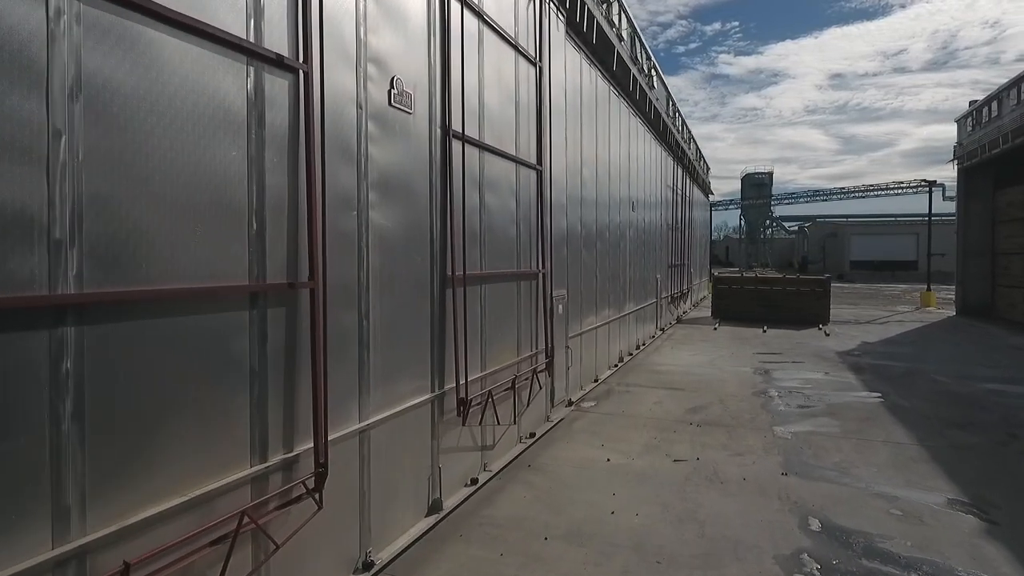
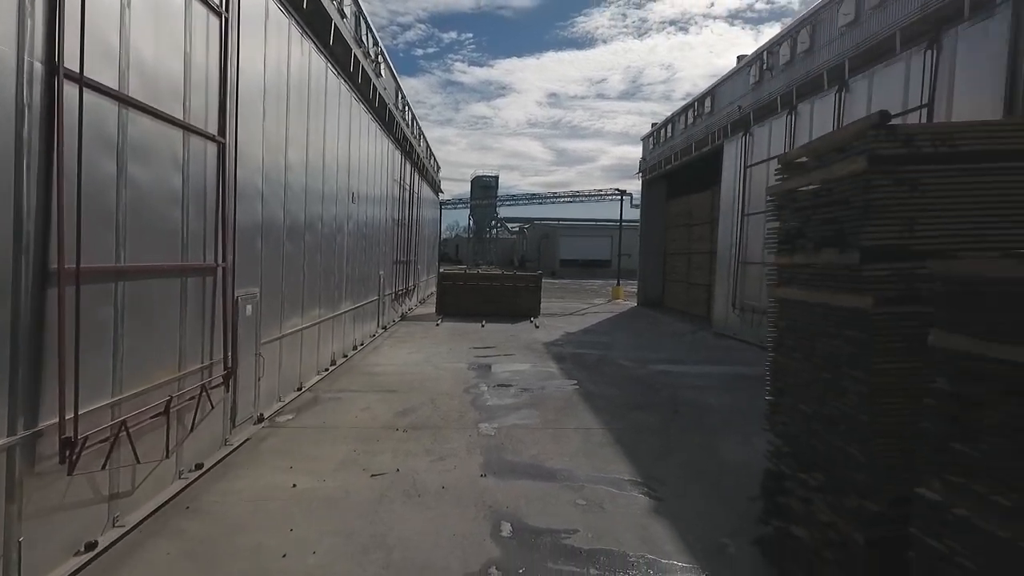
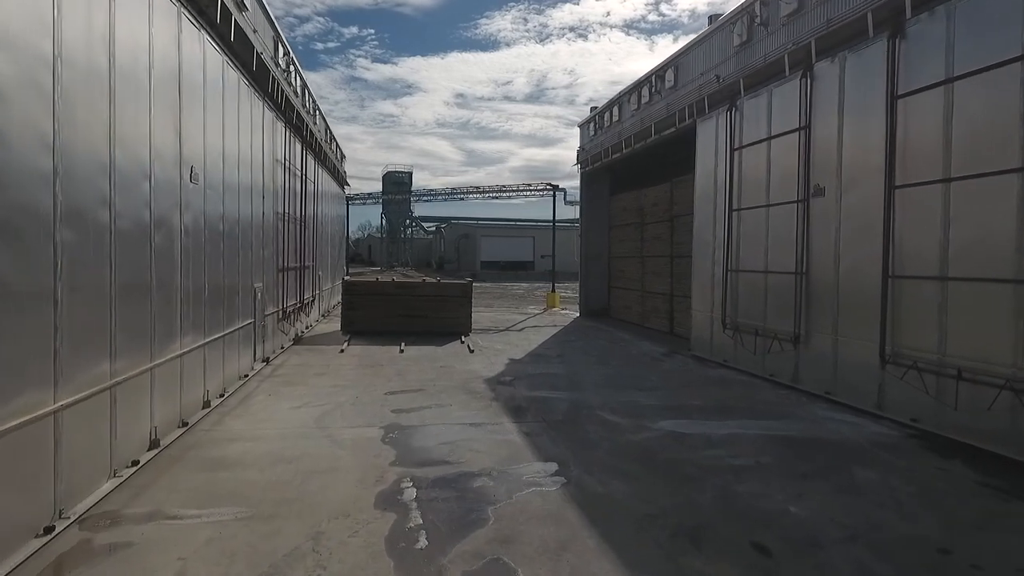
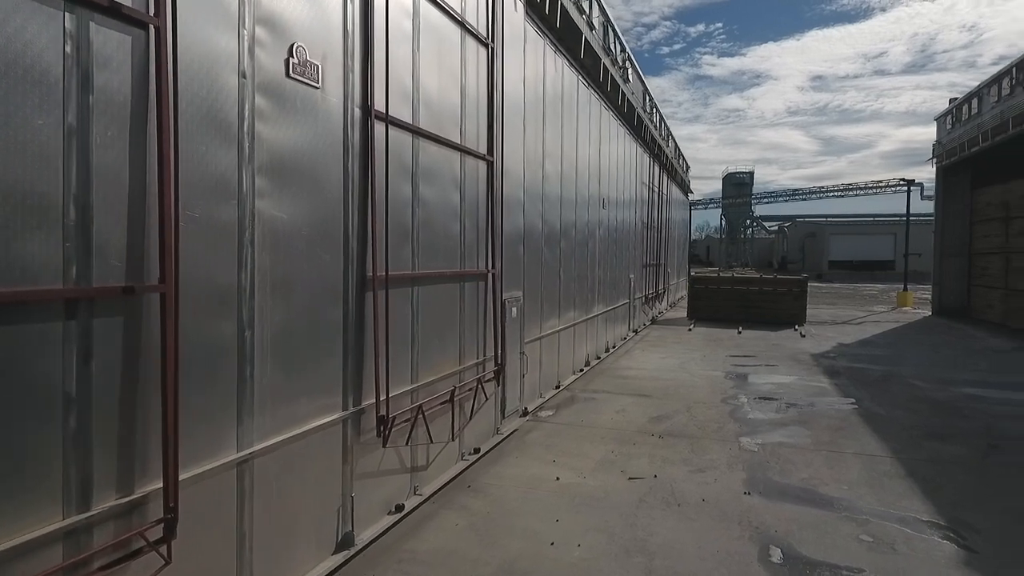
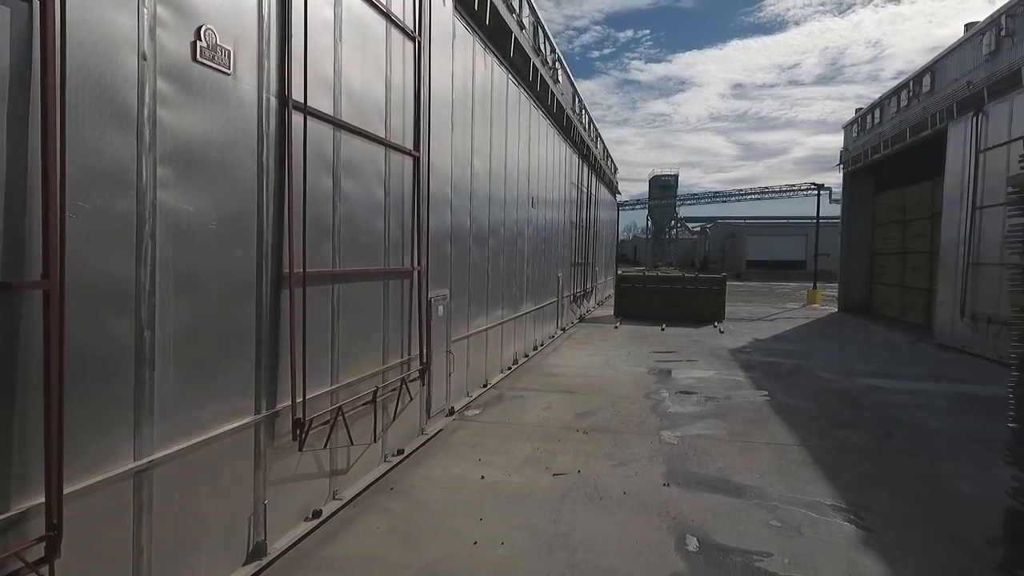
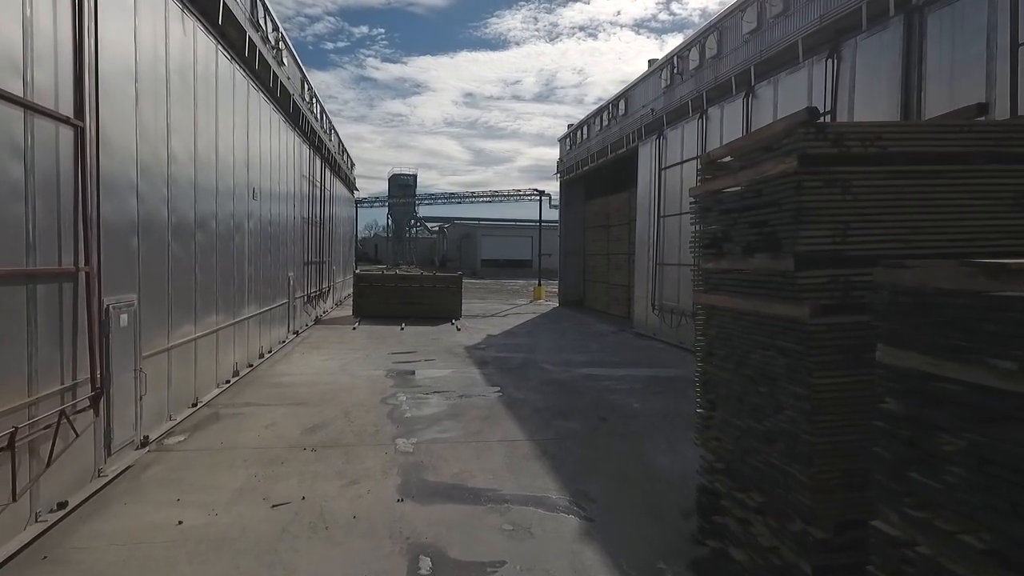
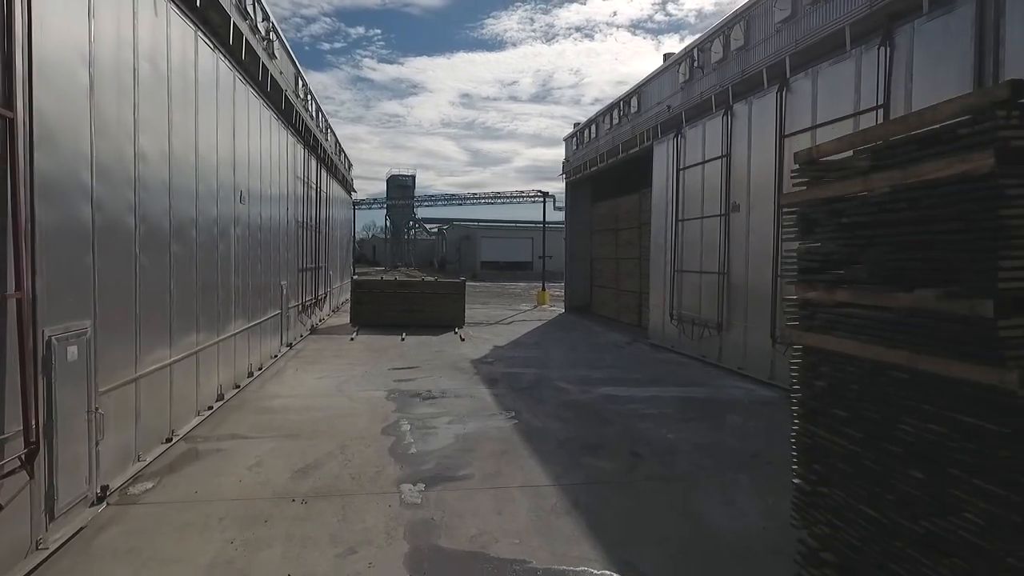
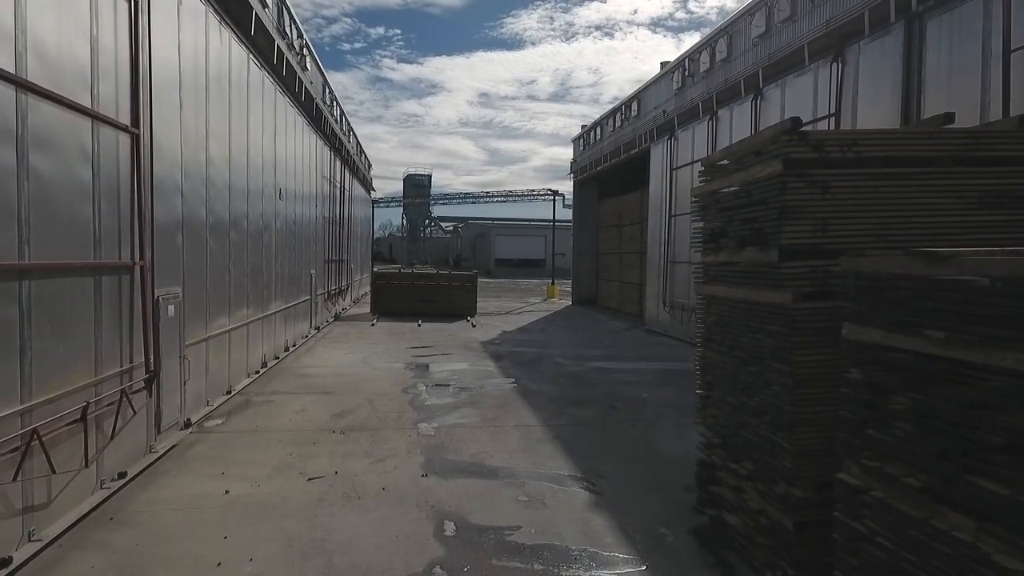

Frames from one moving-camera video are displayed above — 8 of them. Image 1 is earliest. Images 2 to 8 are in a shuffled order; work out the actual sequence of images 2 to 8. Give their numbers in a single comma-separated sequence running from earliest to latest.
4, 5, 2, 8, 6, 7, 3
